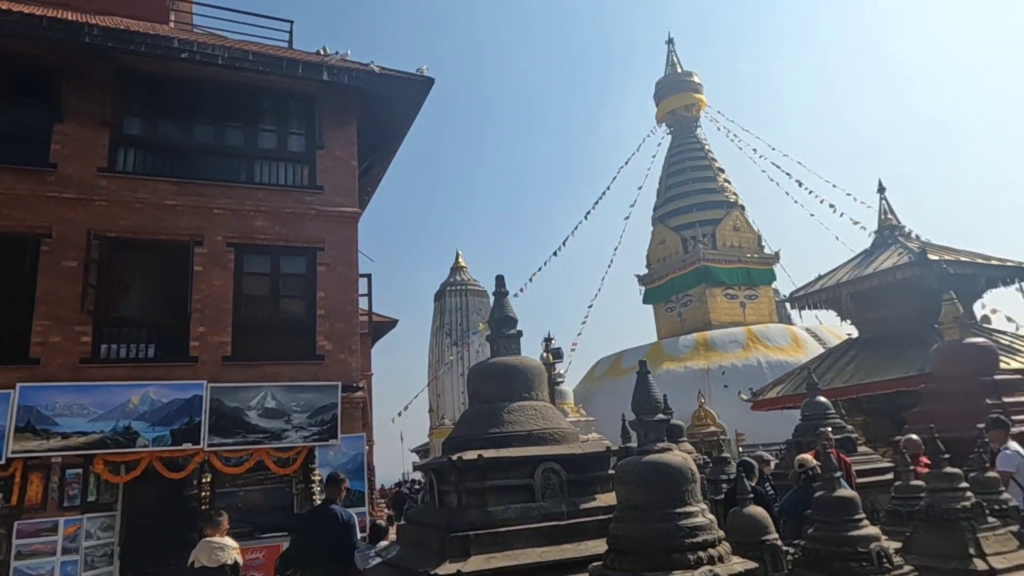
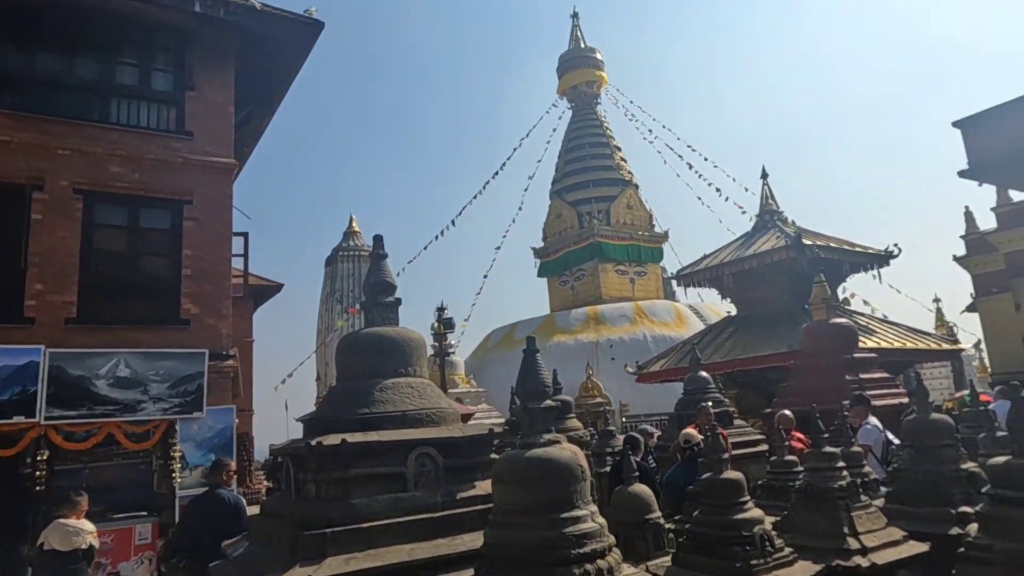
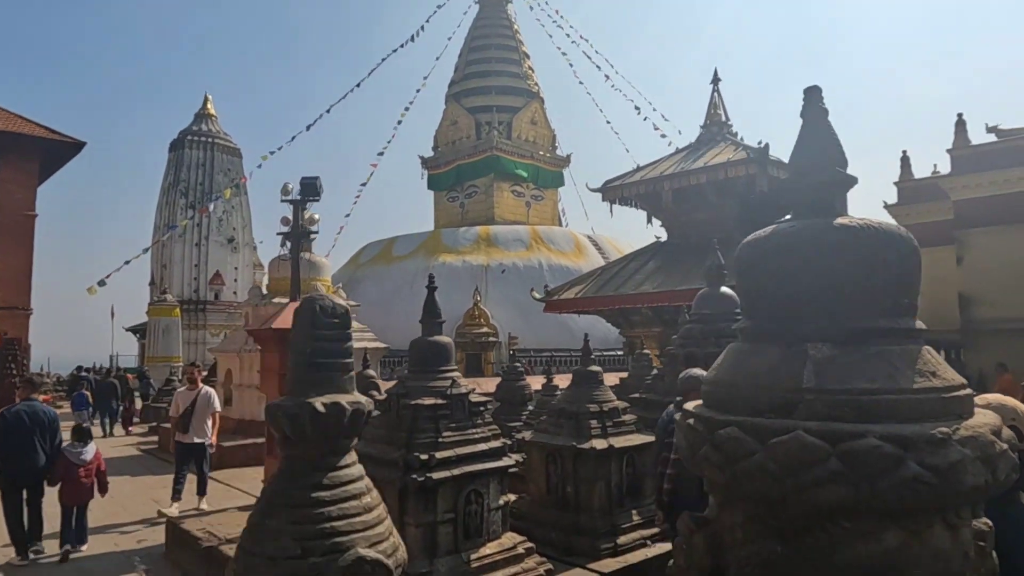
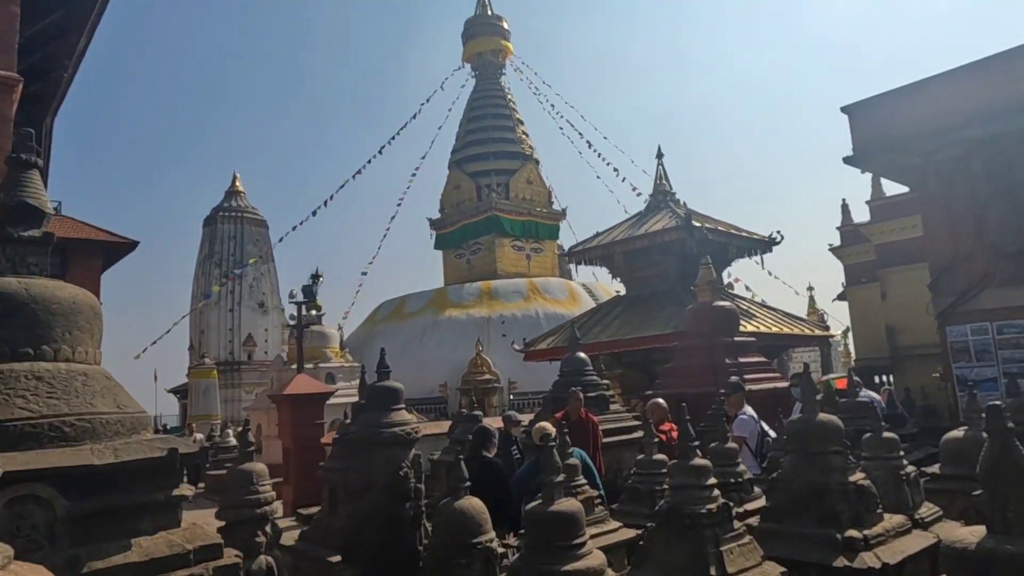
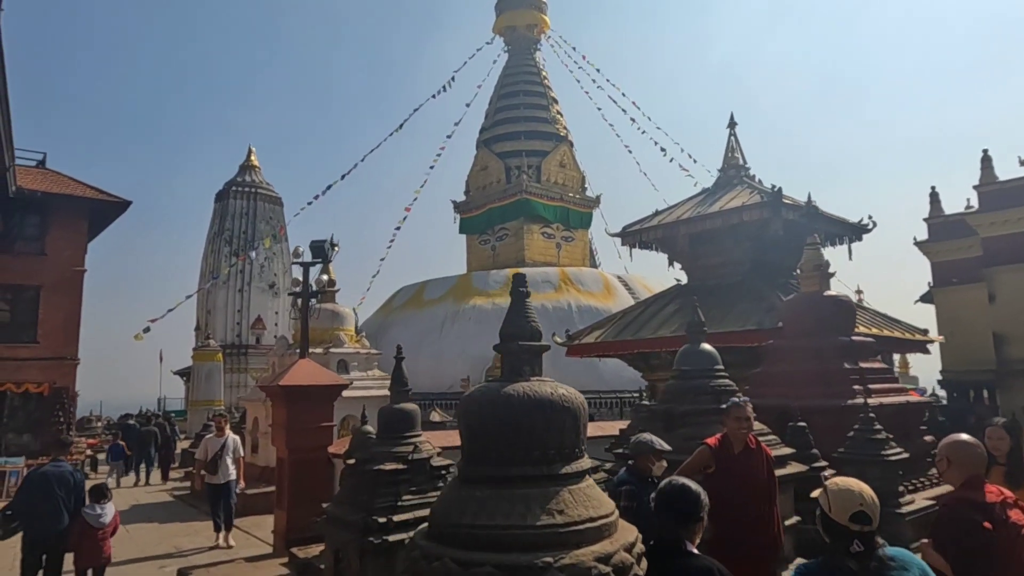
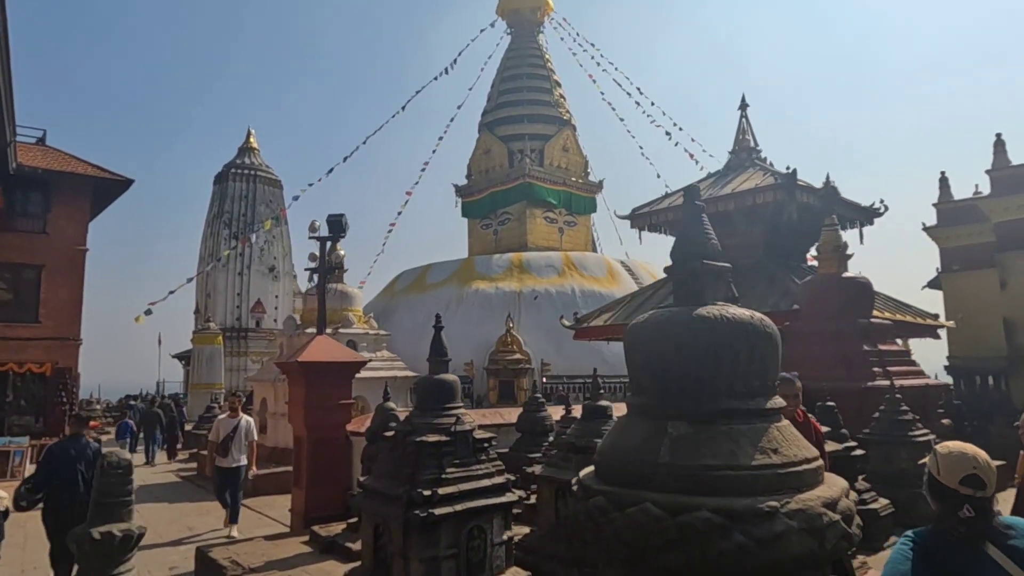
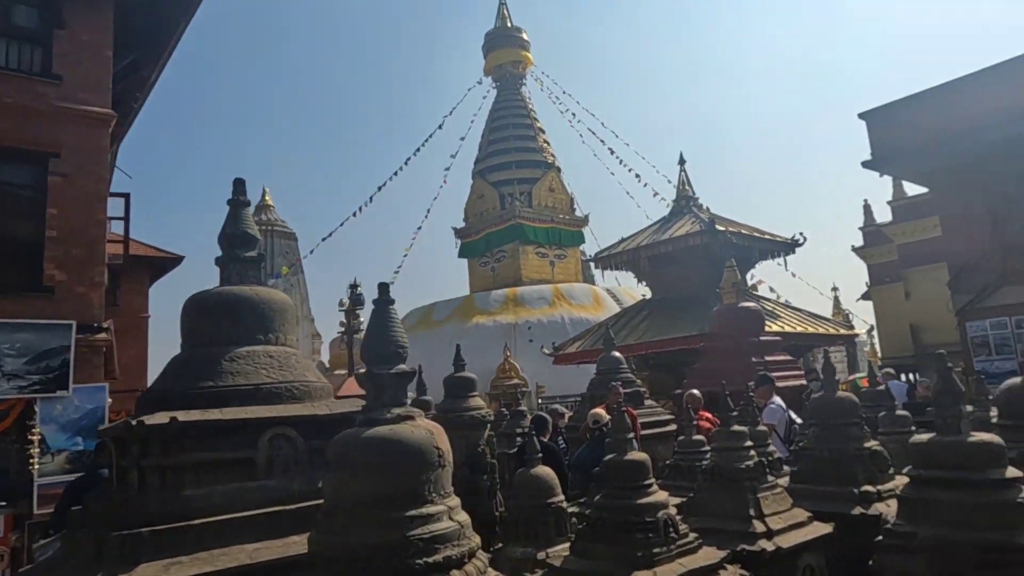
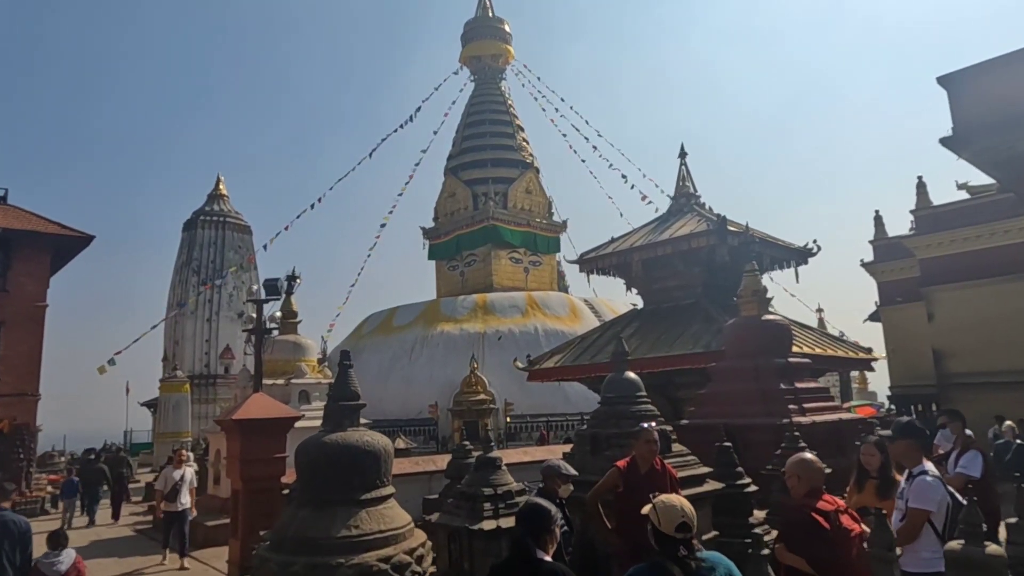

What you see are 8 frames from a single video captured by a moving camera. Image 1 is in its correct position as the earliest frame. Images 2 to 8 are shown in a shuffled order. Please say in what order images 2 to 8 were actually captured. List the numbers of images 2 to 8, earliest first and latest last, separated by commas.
2, 7, 4, 8, 5, 6, 3
